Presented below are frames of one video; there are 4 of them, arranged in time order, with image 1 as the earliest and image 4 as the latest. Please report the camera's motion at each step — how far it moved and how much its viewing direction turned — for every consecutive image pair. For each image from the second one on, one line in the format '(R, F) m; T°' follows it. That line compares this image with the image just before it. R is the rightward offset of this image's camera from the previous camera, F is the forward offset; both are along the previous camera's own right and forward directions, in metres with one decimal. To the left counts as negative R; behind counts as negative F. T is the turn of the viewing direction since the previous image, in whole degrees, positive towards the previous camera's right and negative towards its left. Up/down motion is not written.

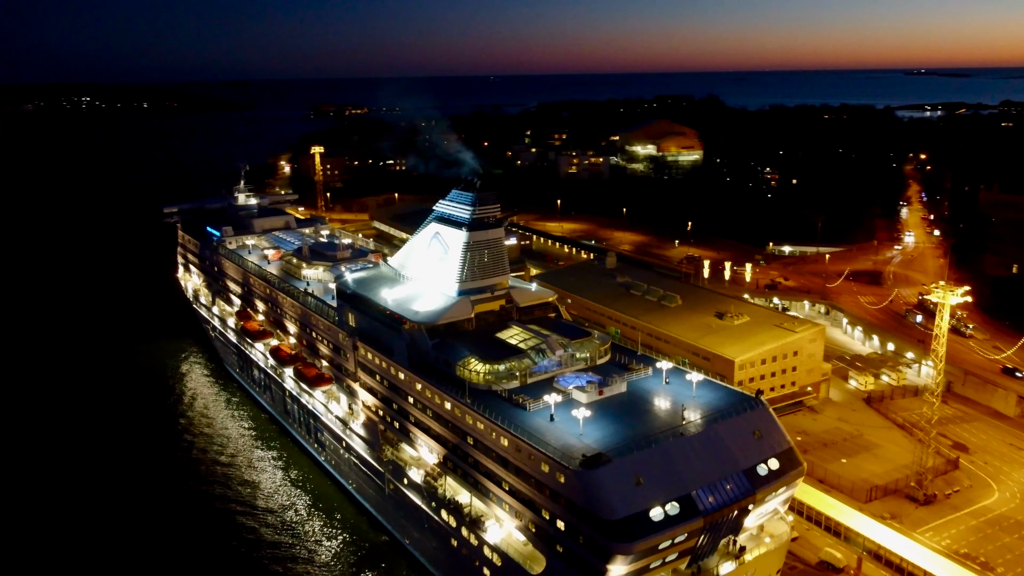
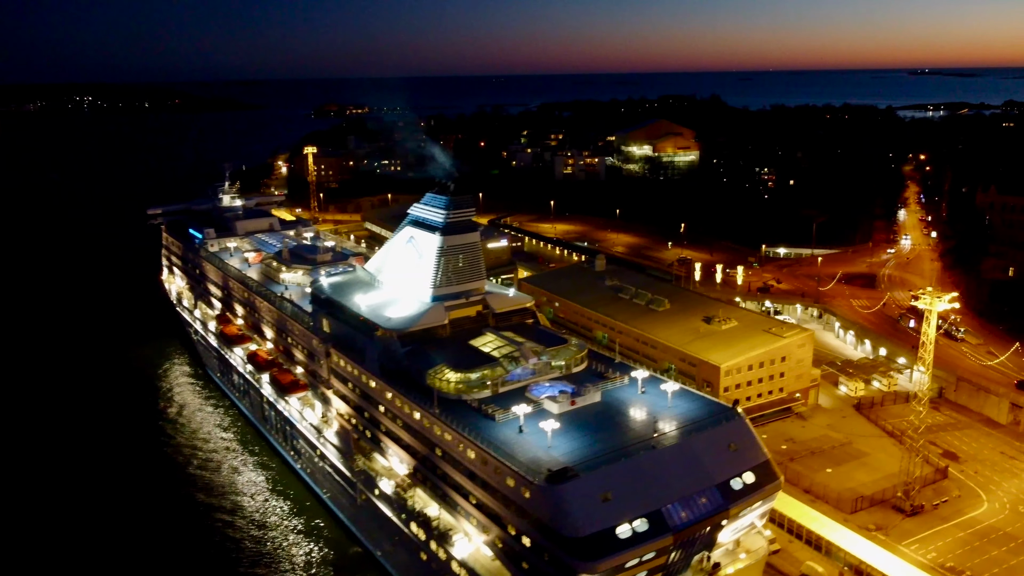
(+0.5, +0.3) m; 0°
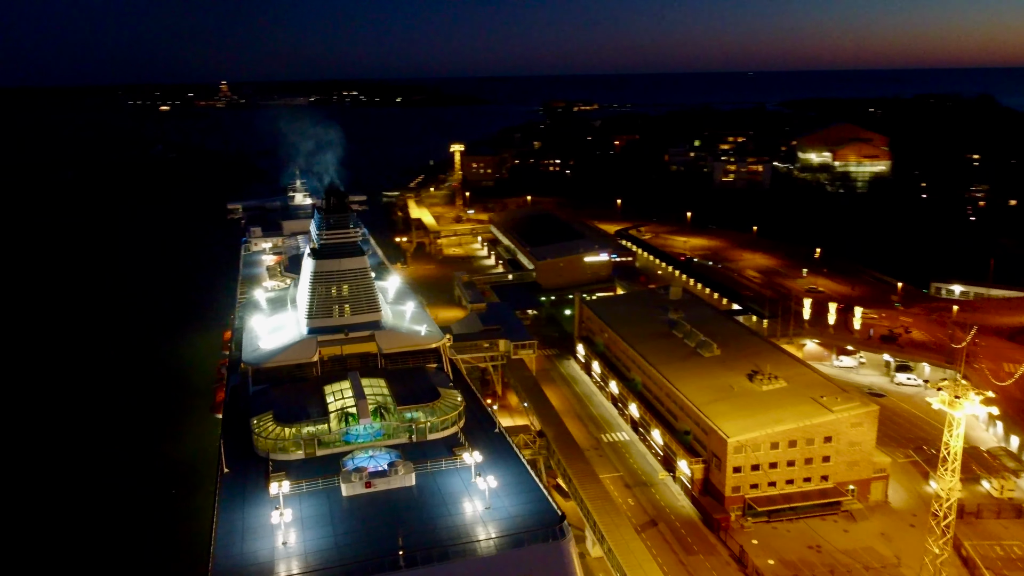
(+5.4, +3.1) m; -17°
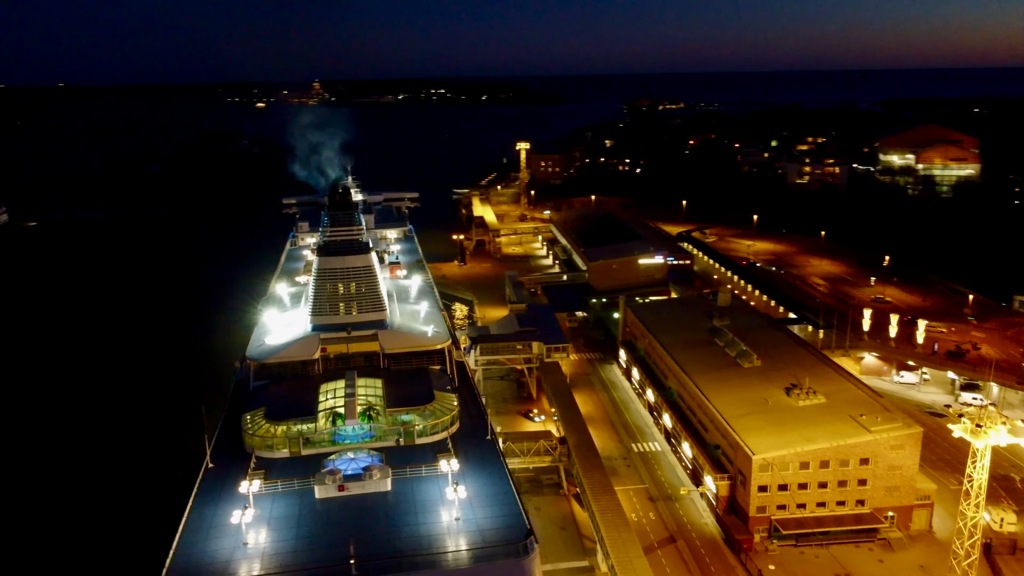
(+1.3, +0.4) m; -6°
